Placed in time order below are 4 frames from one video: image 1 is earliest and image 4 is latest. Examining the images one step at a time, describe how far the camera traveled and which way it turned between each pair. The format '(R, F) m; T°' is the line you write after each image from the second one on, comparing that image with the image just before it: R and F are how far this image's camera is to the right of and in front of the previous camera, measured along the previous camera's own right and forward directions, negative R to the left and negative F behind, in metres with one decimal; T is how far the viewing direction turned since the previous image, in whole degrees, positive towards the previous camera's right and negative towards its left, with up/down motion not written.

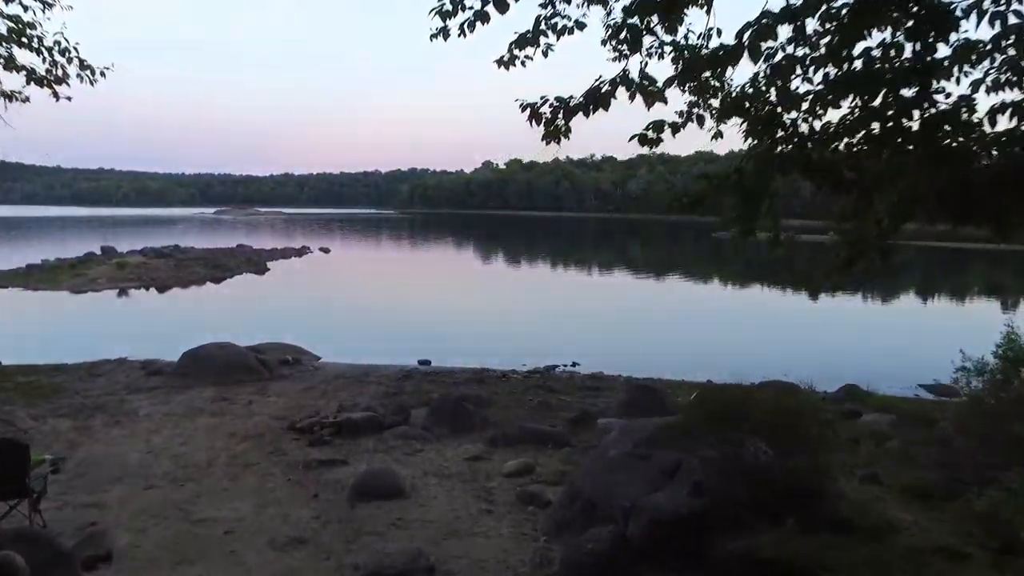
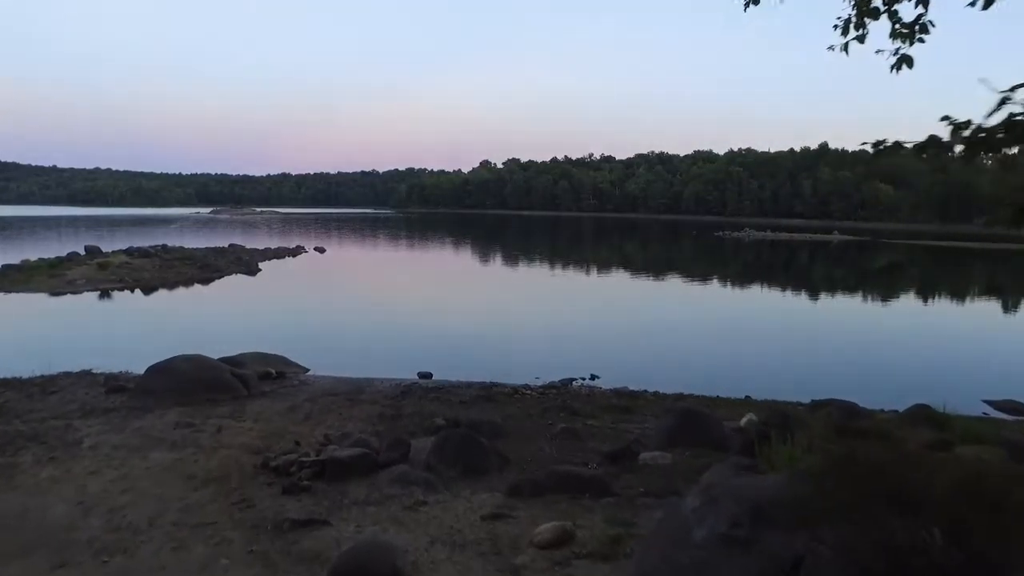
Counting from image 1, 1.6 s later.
(-0.2, +1.3) m; 0°
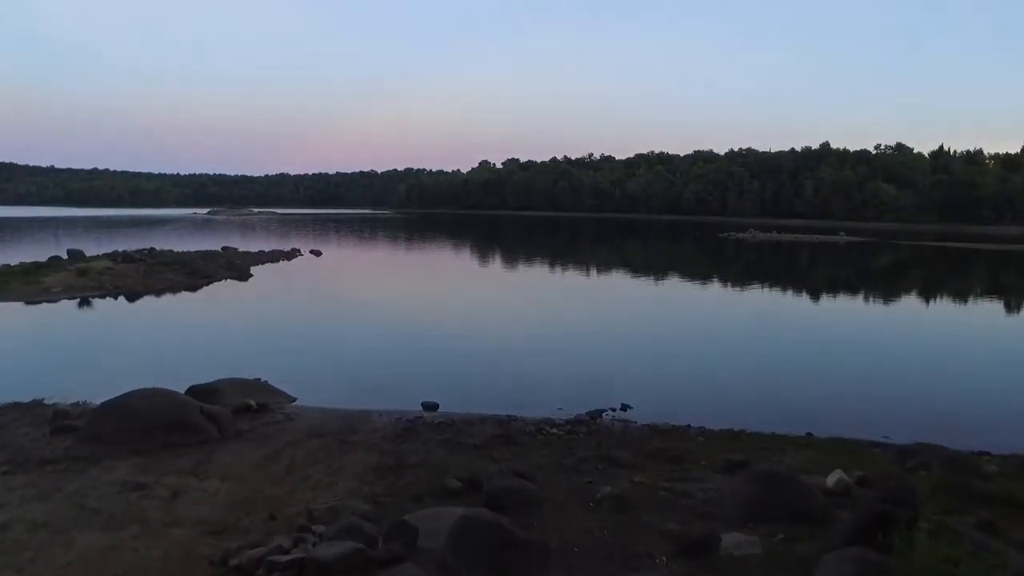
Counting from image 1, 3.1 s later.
(-0.2, +1.4) m; 0°
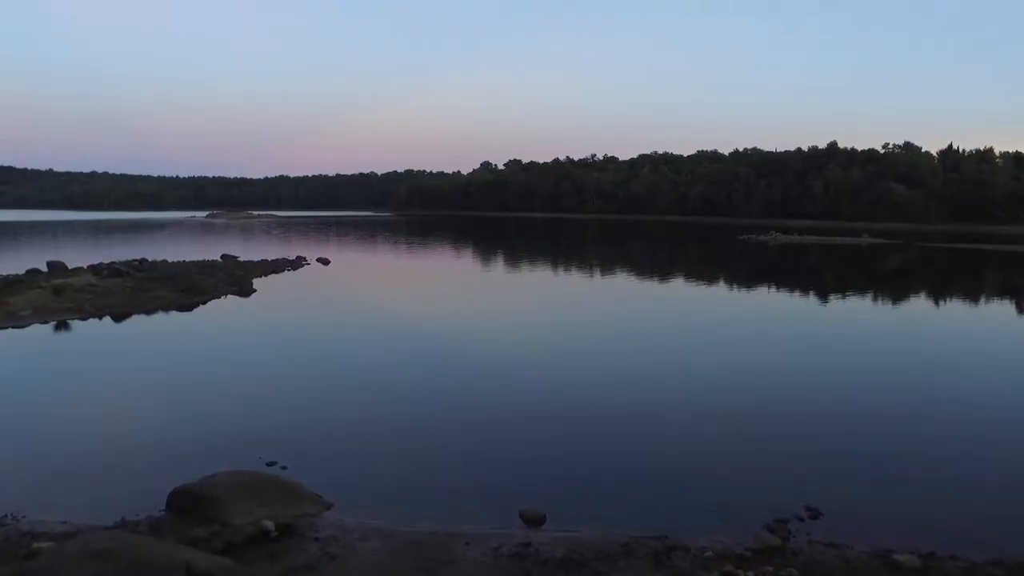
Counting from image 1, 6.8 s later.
(-1.1, +3.0) m; 0°
